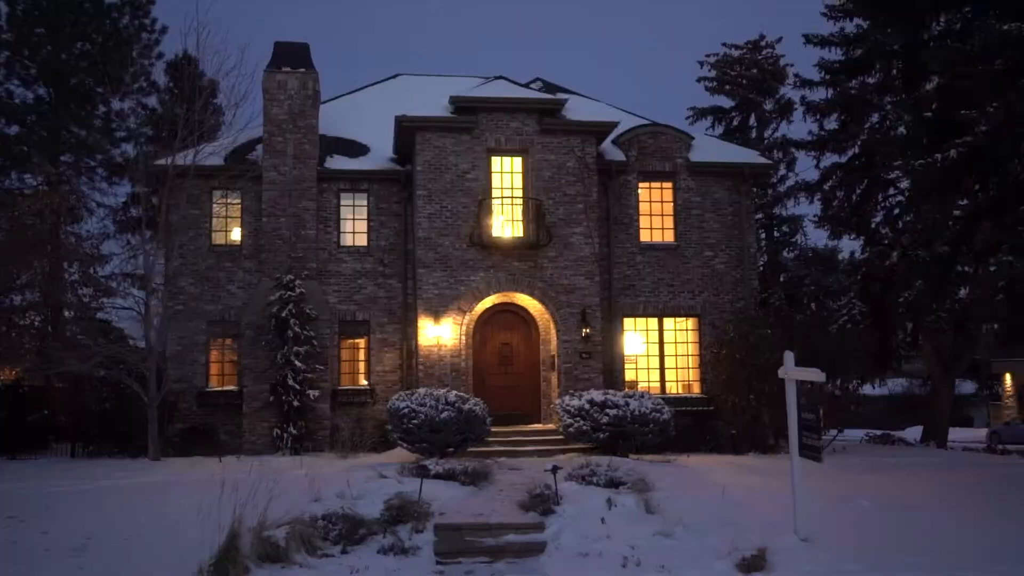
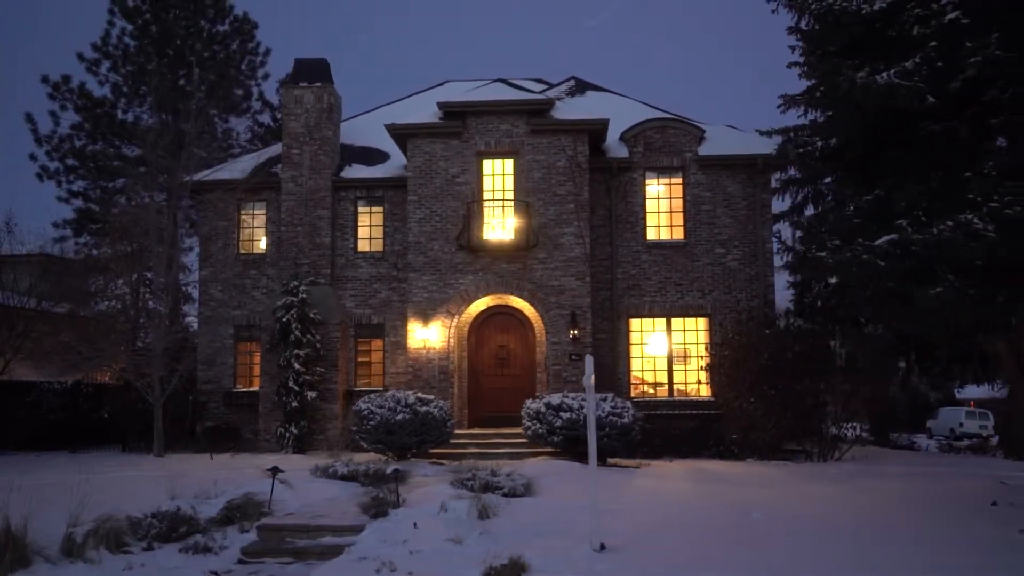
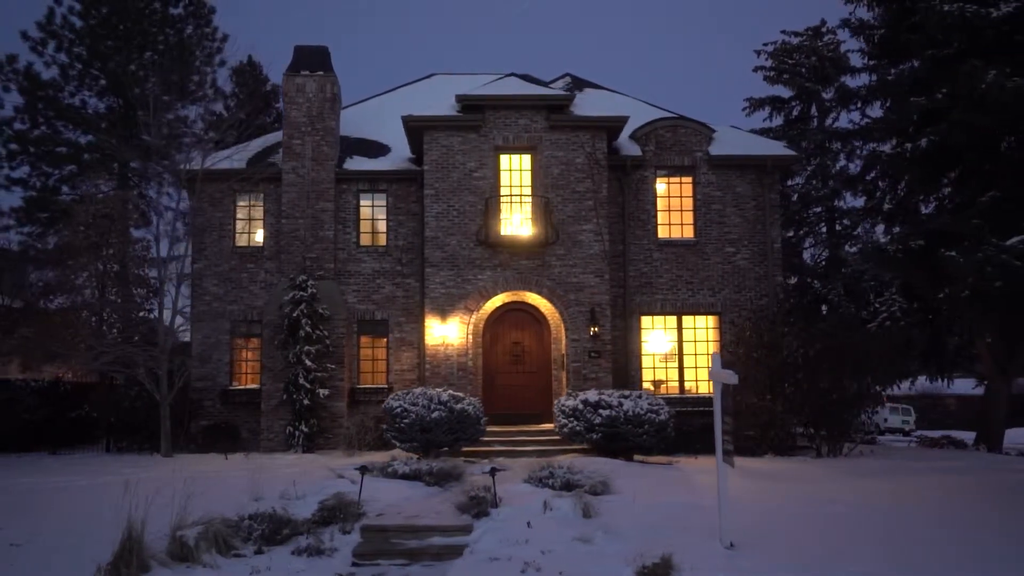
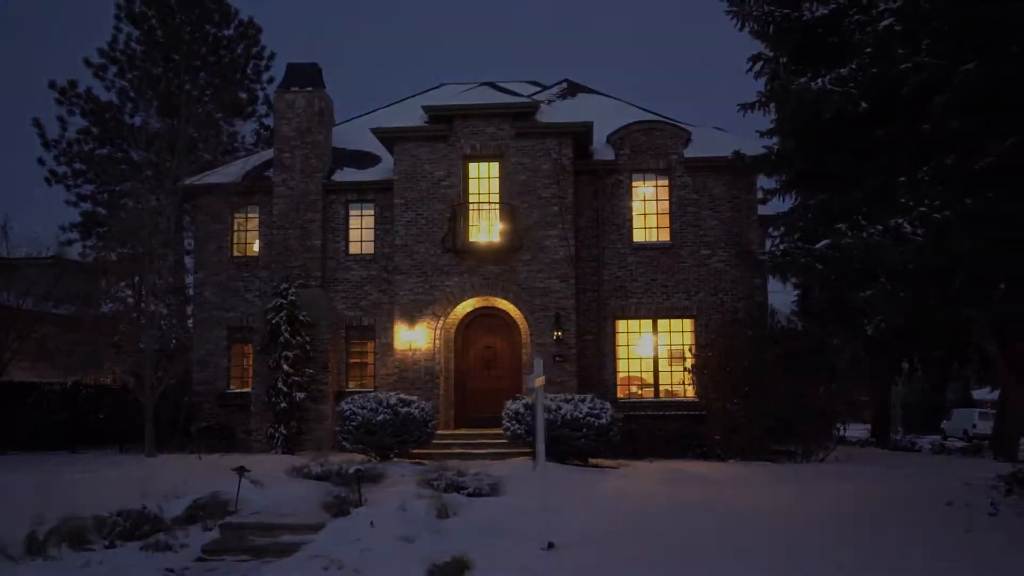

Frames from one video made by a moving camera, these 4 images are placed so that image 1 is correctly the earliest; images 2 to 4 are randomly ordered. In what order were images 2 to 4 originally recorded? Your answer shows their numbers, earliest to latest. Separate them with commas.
3, 2, 4
